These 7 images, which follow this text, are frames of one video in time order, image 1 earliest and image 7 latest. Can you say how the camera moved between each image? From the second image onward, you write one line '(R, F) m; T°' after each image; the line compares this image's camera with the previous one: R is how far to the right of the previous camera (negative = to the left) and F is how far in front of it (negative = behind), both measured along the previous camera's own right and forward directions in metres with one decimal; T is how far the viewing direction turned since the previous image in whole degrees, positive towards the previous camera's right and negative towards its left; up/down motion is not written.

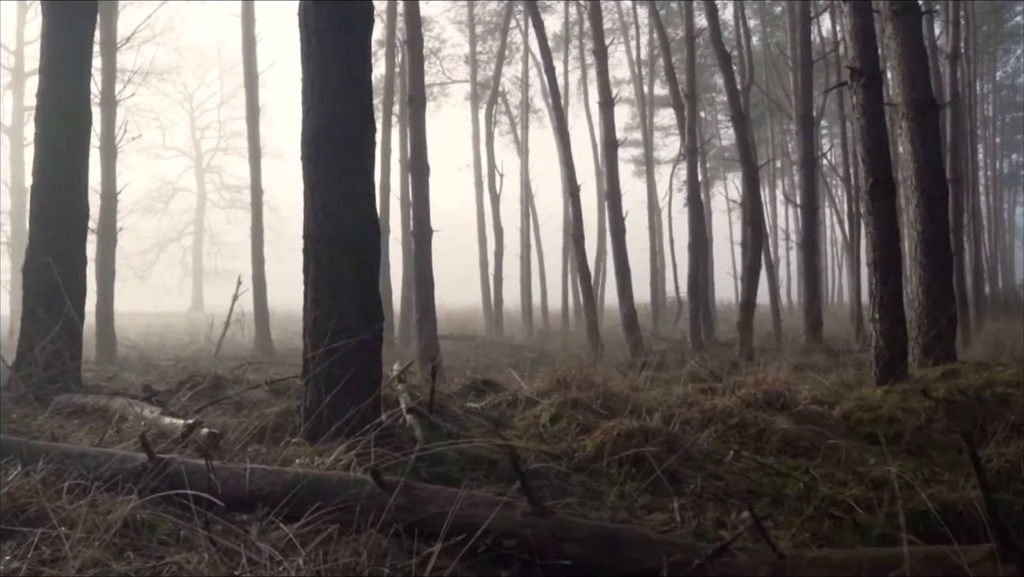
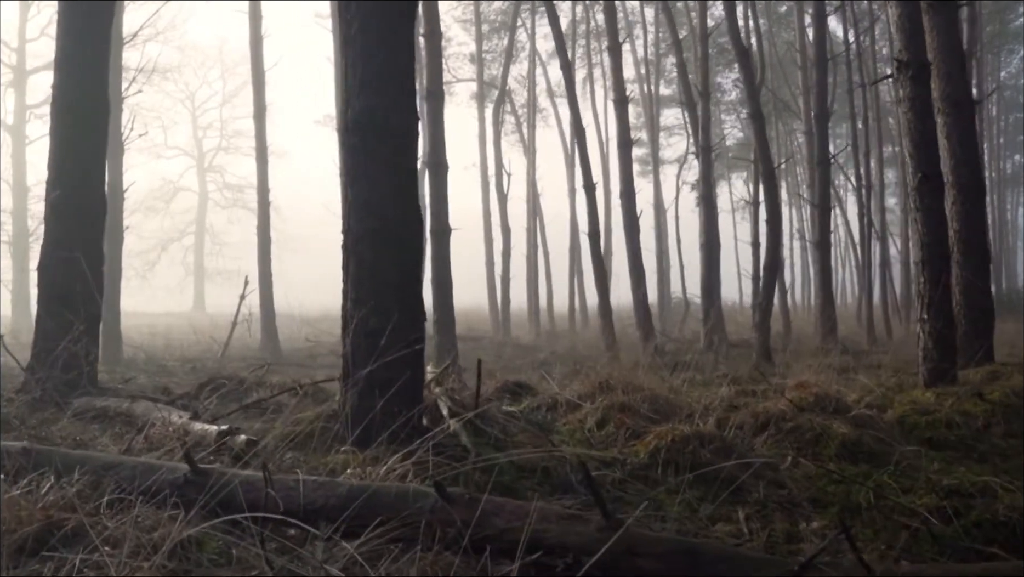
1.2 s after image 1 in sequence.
(-0.3, +0.3) m; 0°
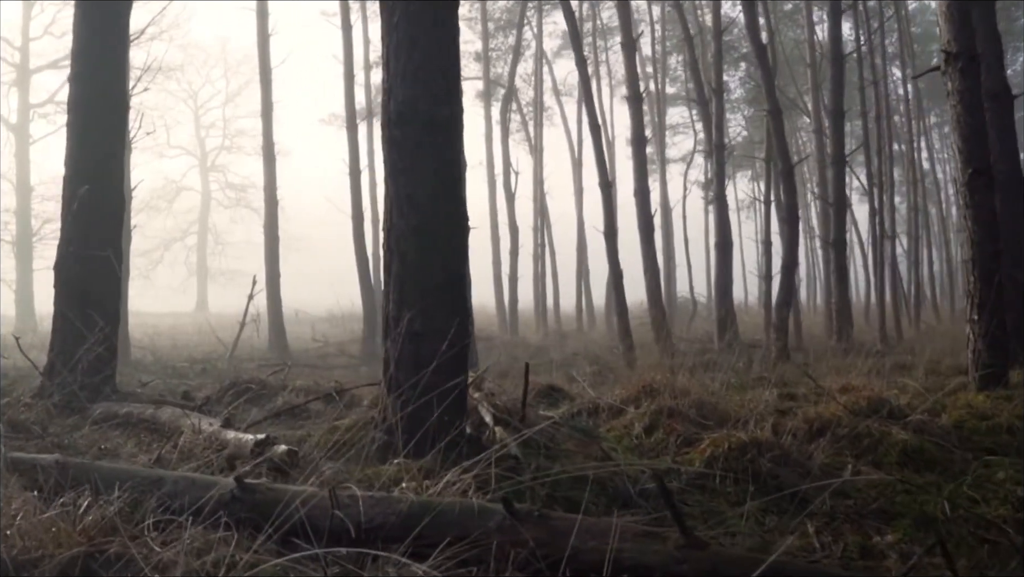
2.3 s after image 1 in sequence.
(-0.3, +0.3) m; 0°
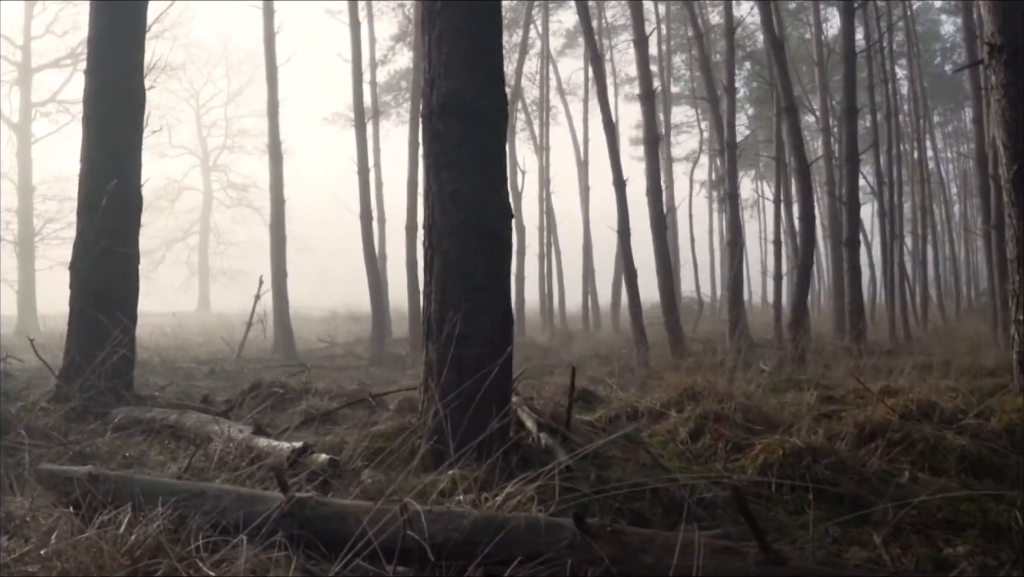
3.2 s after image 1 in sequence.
(-0.3, +0.2) m; 0°
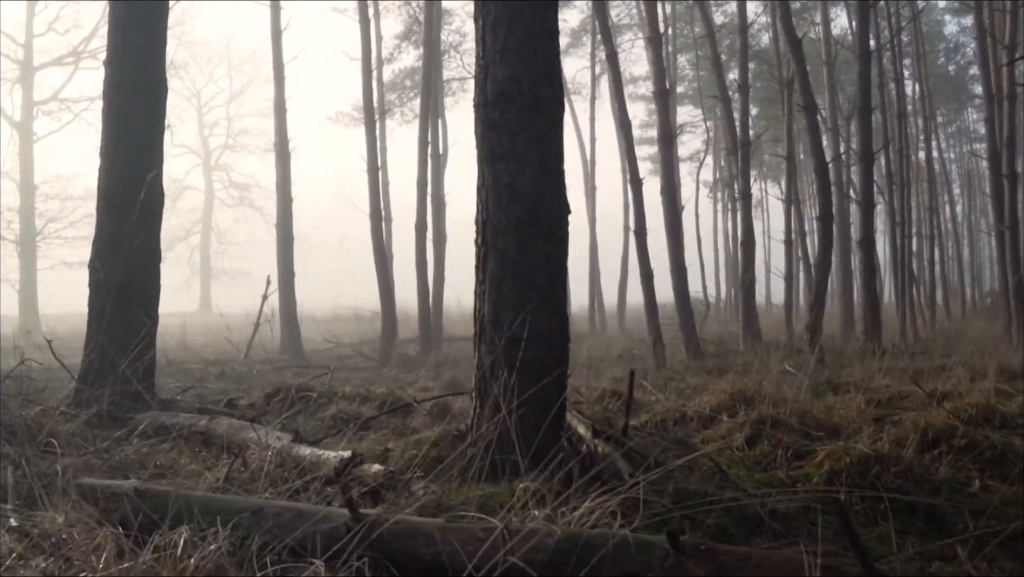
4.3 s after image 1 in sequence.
(-0.3, +0.3) m; 0°
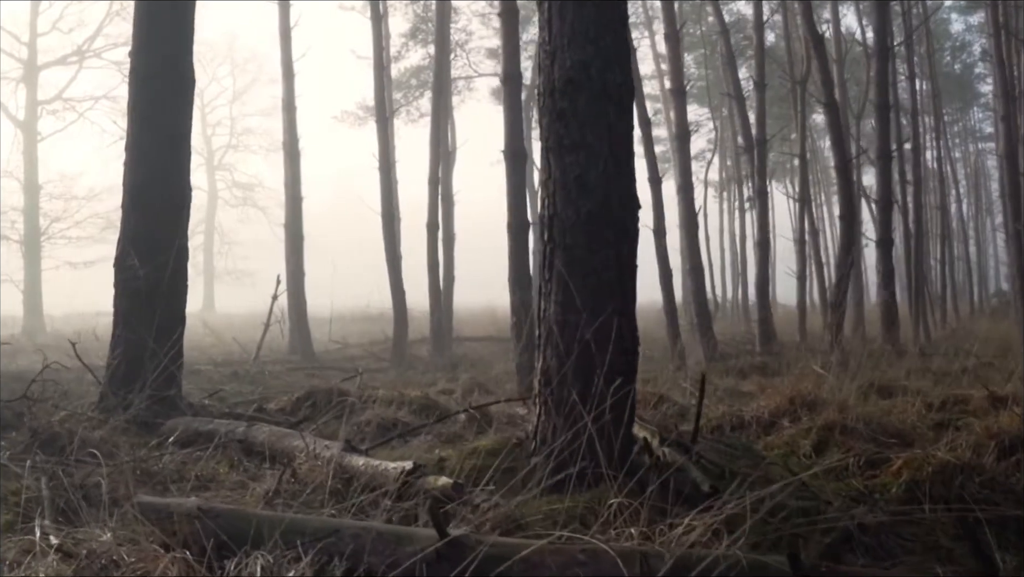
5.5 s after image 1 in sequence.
(-0.3, +0.3) m; 0°
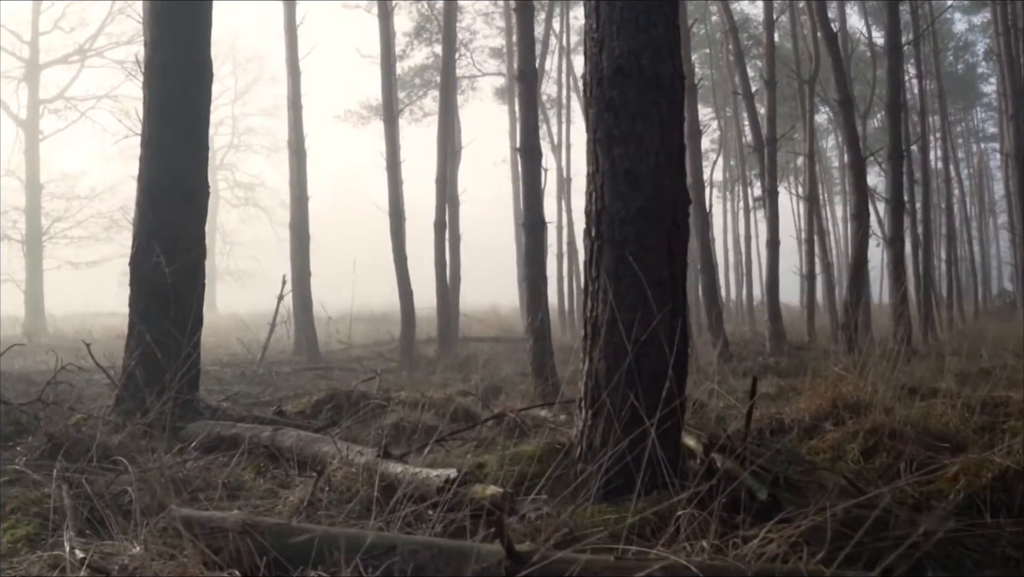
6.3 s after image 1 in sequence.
(-0.2, +0.2) m; 0°
